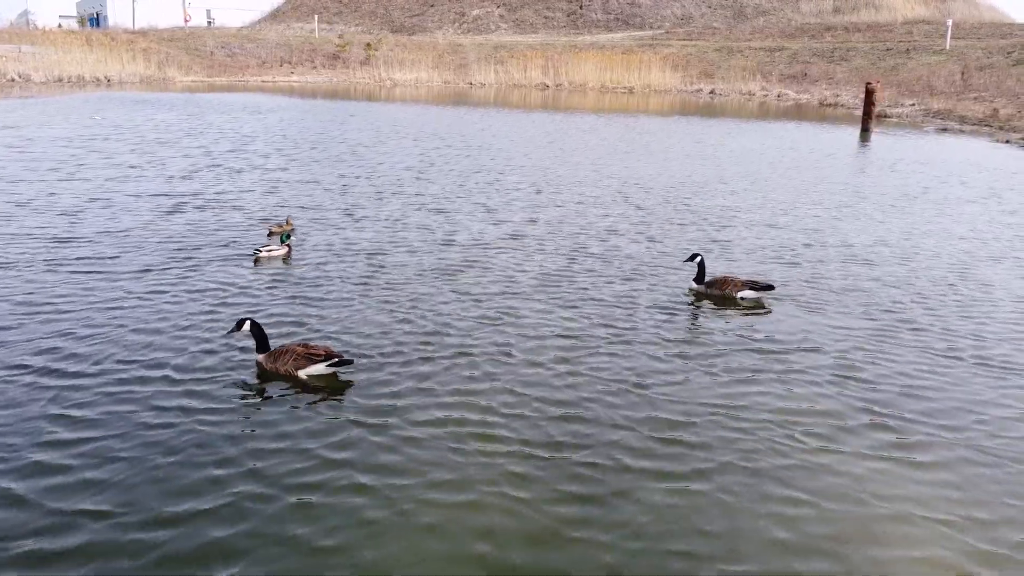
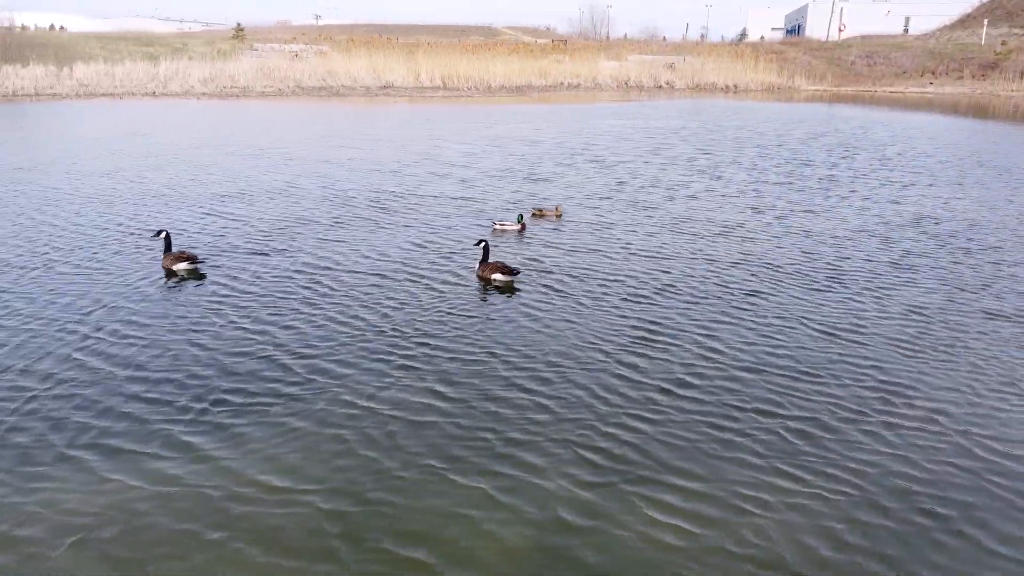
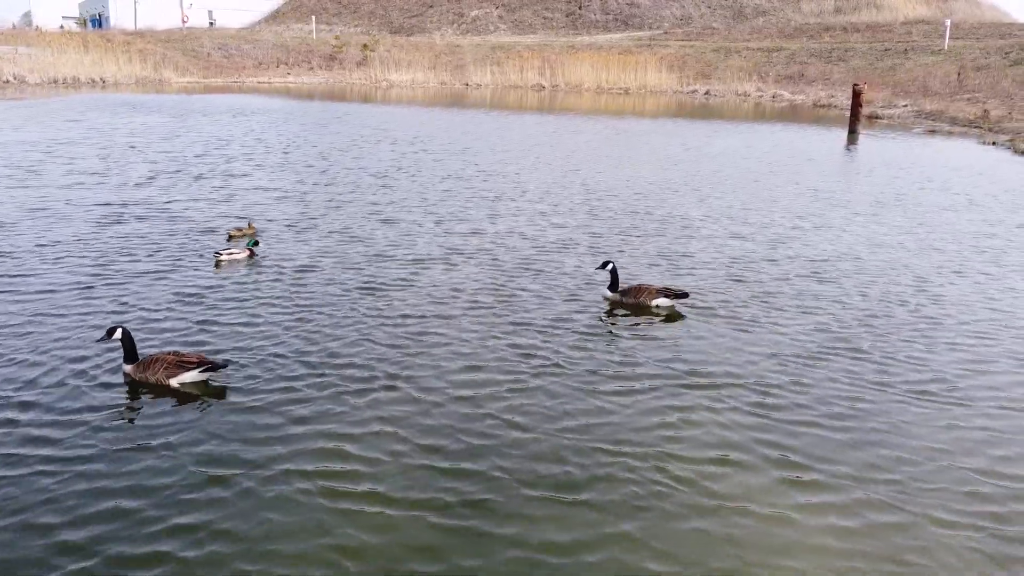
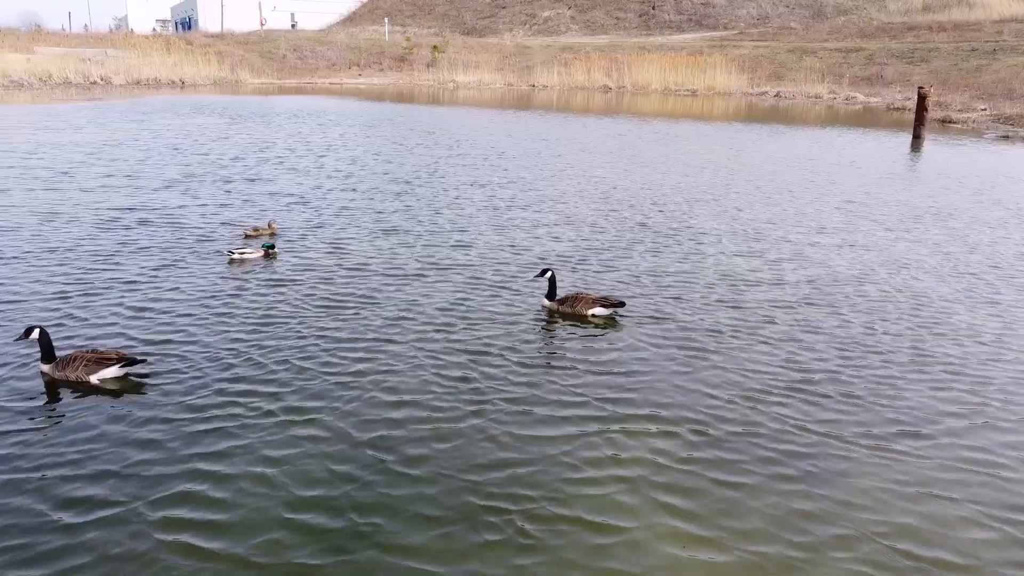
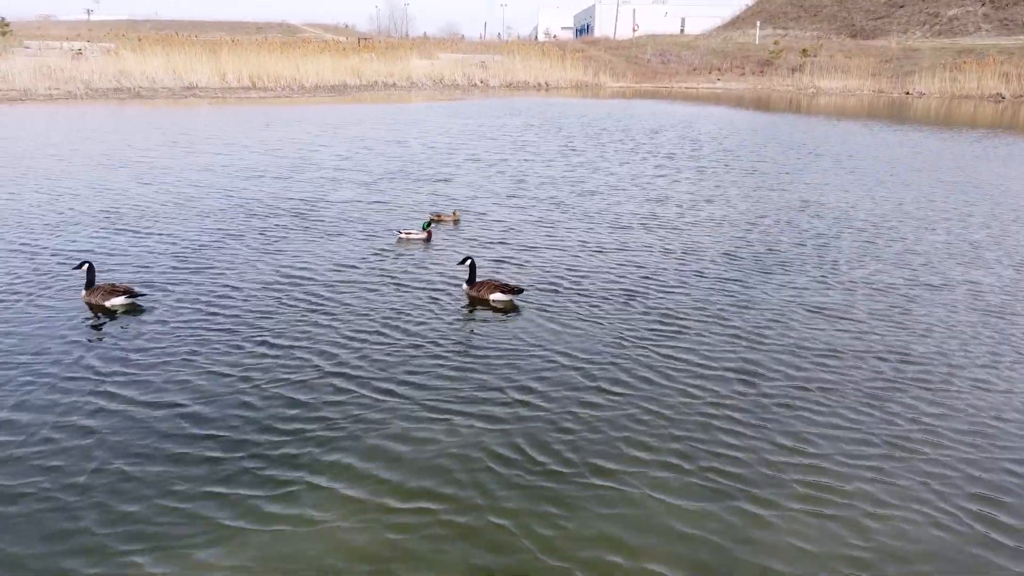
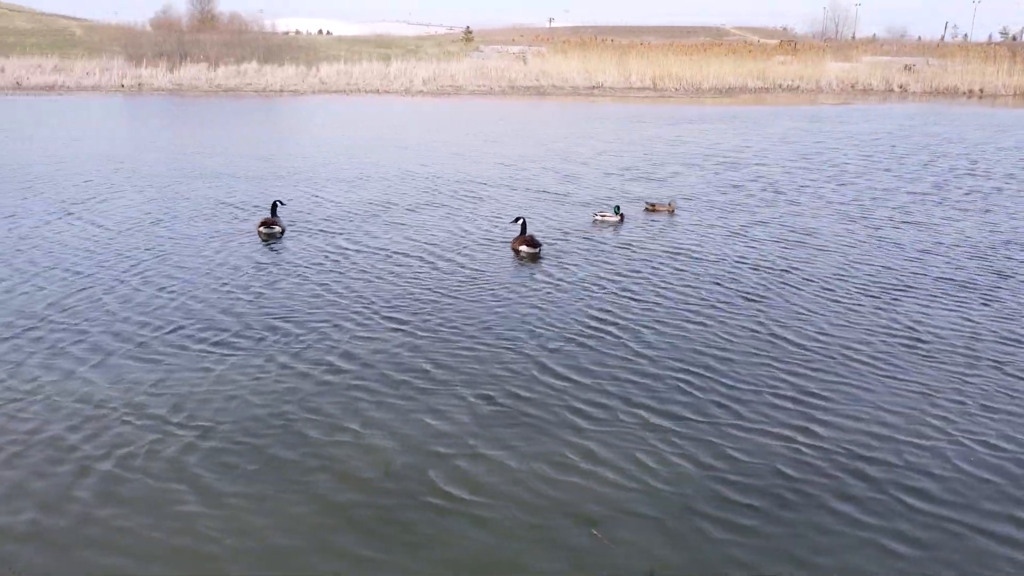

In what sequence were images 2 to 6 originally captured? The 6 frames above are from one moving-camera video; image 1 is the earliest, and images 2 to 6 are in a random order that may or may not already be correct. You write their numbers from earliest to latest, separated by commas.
3, 4, 5, 2, 6
